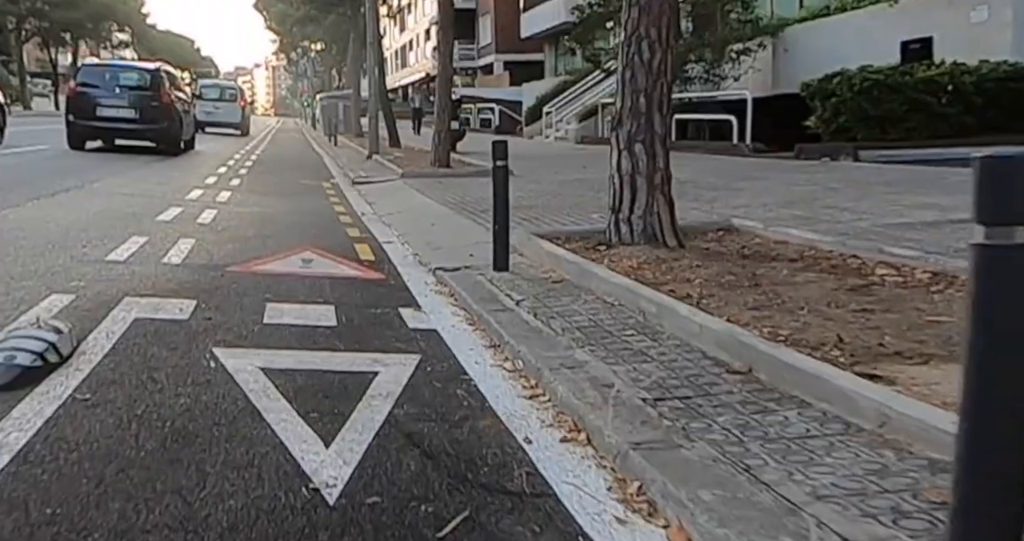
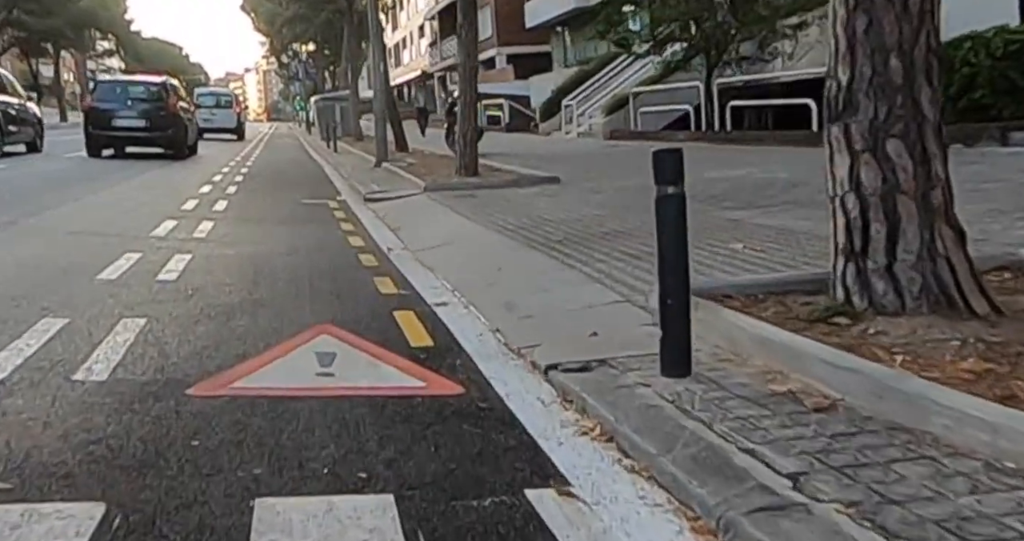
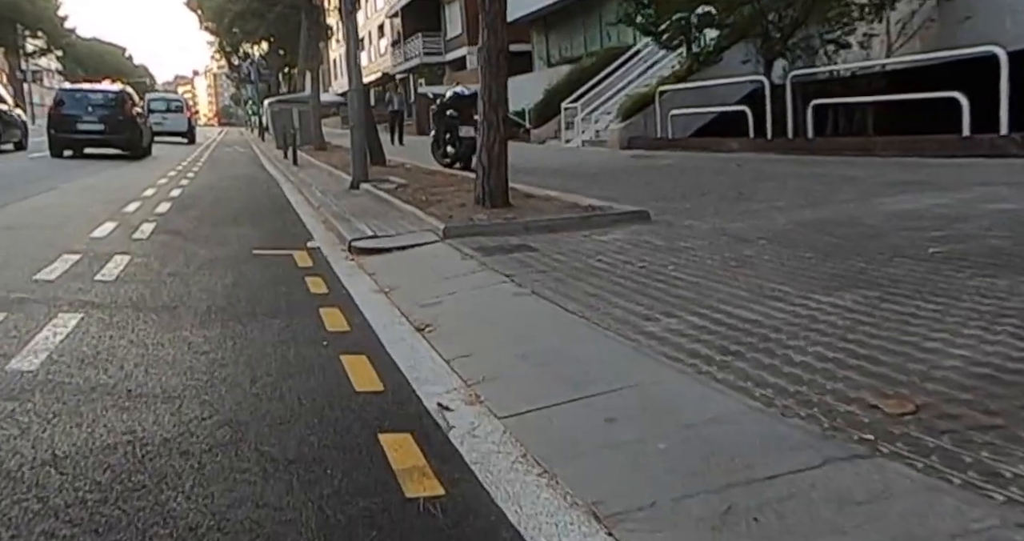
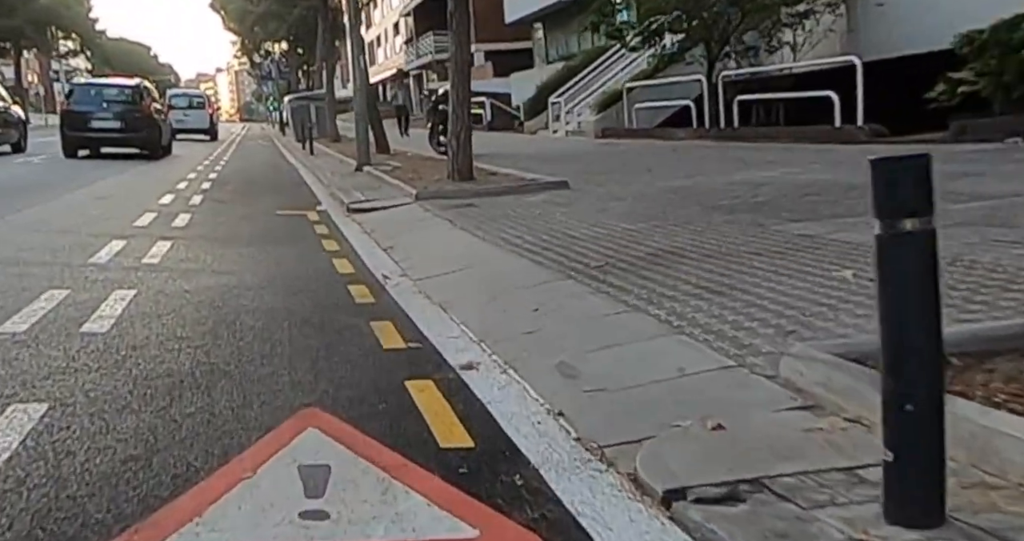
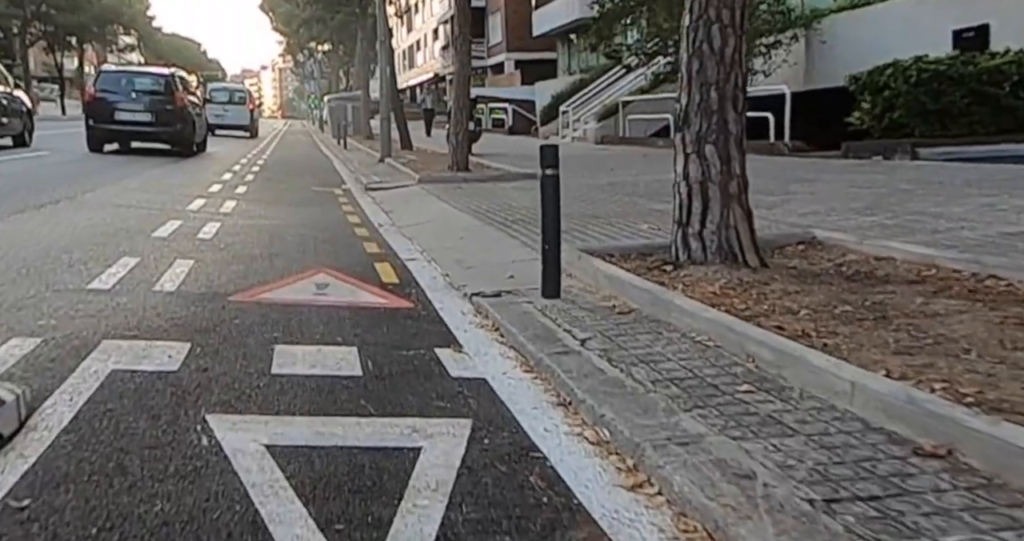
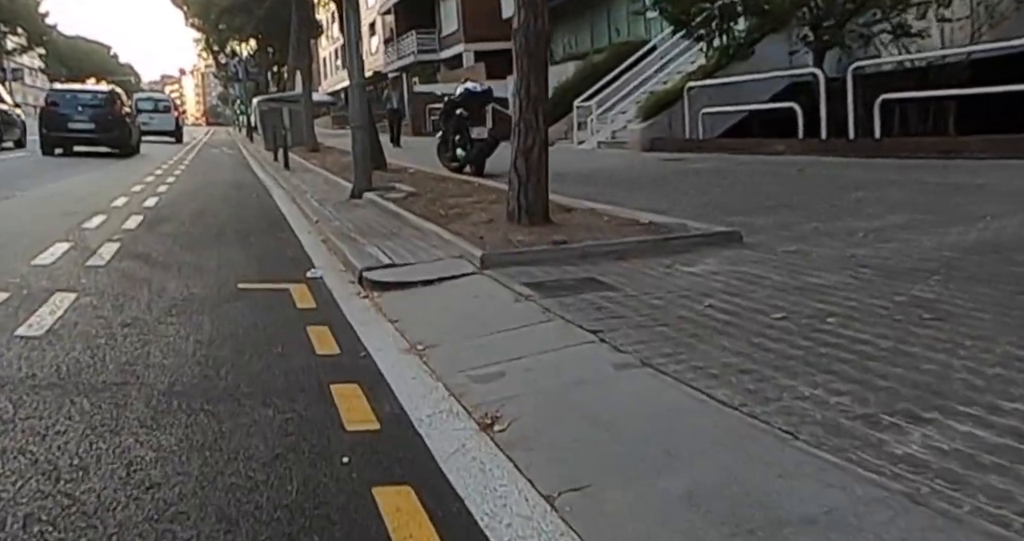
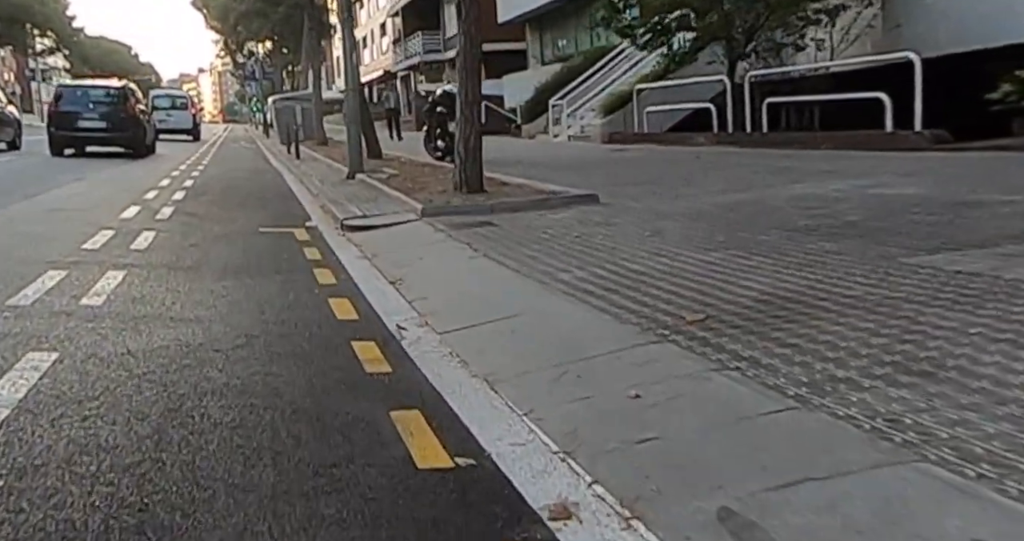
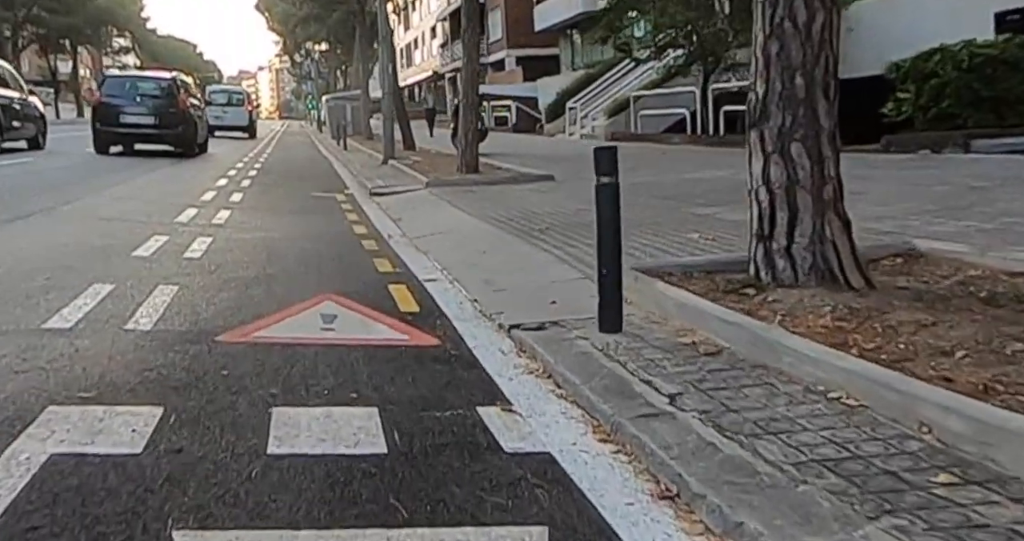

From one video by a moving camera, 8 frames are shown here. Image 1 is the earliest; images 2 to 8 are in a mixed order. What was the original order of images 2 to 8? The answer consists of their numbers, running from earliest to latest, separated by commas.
5, 8, 2, 4, 7, 3, 6
